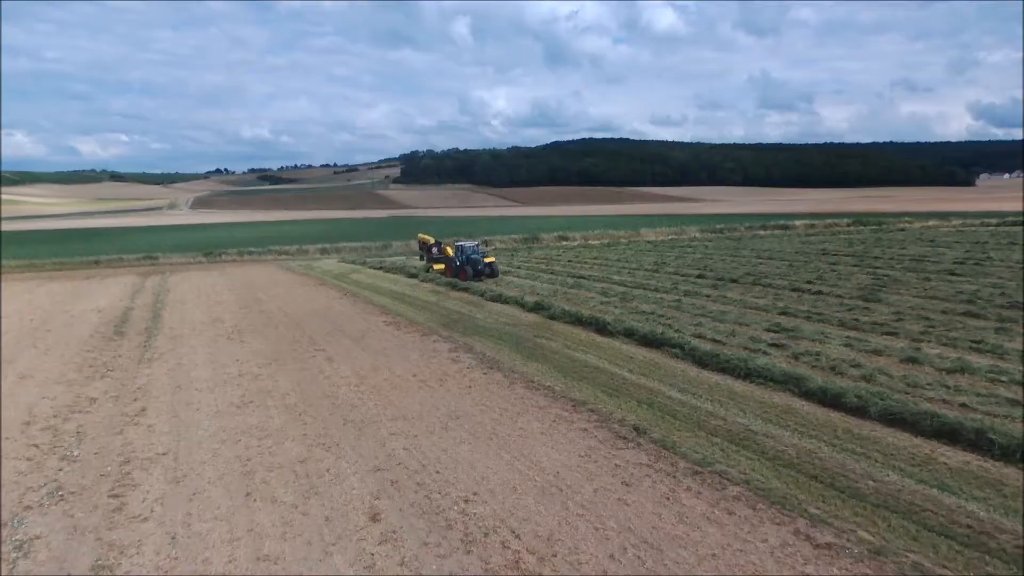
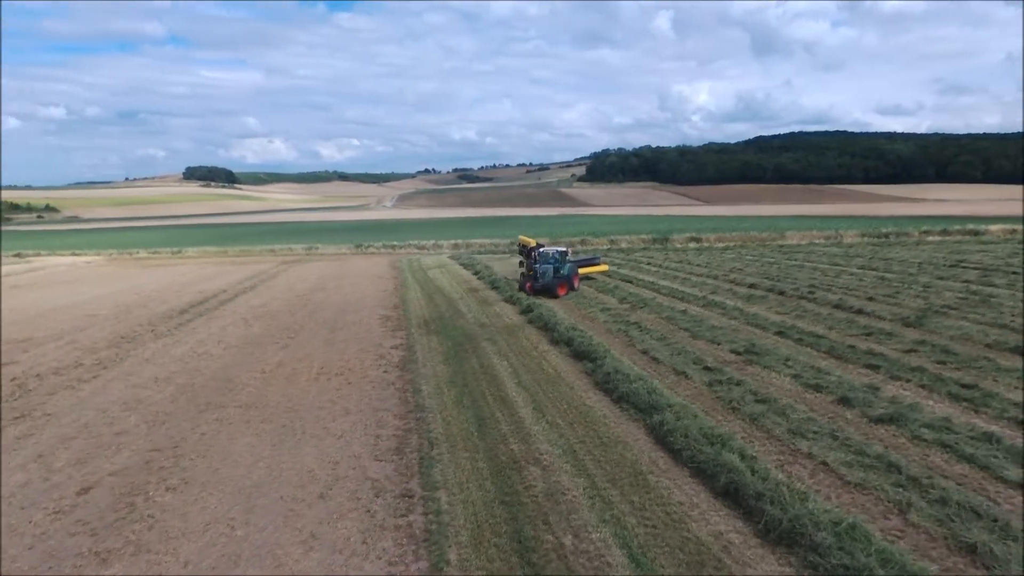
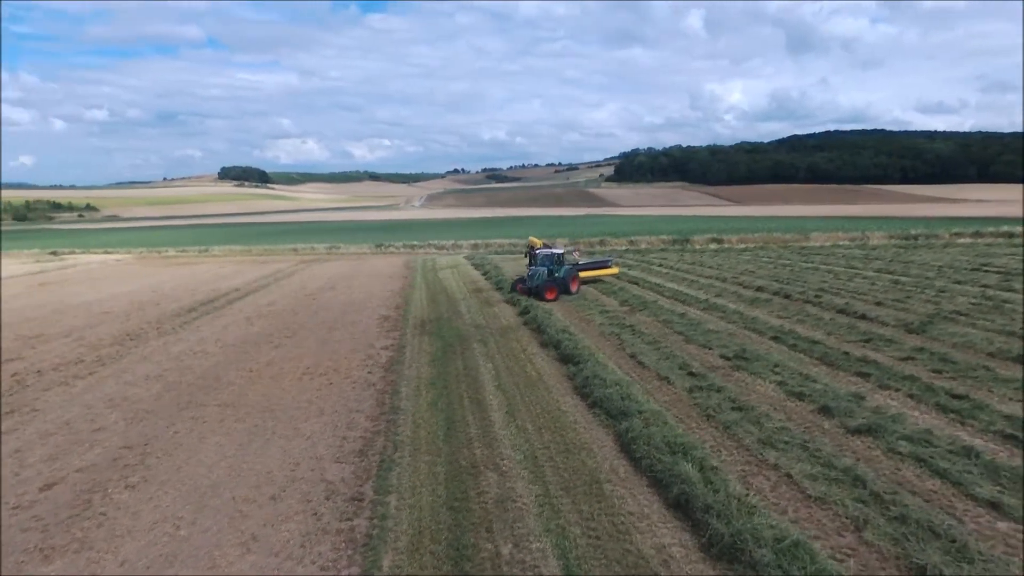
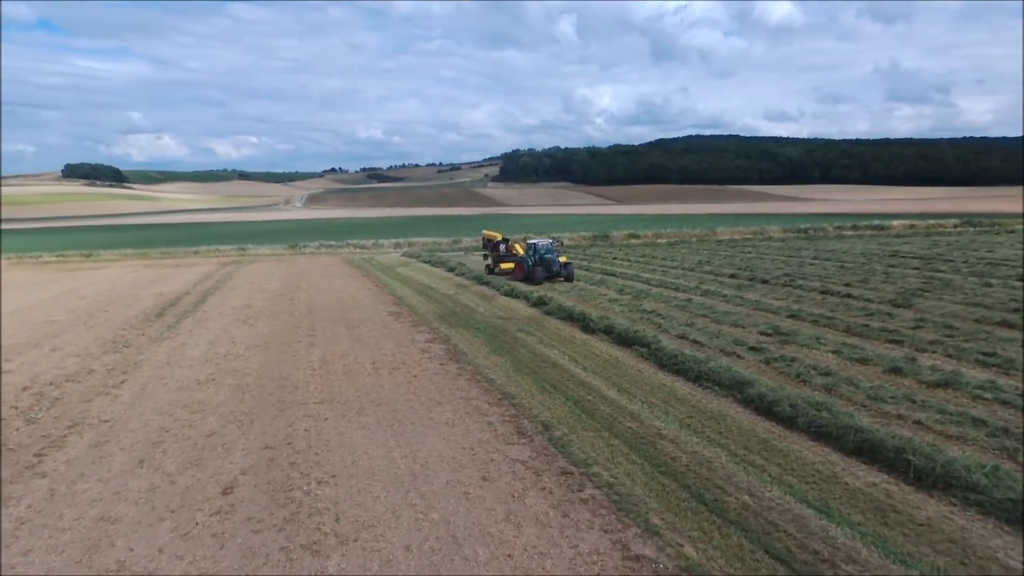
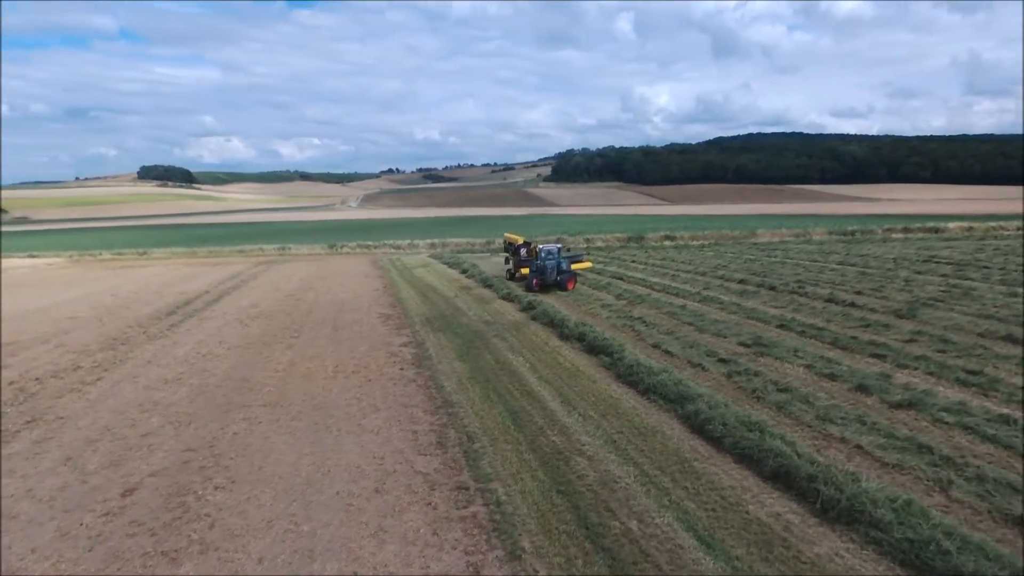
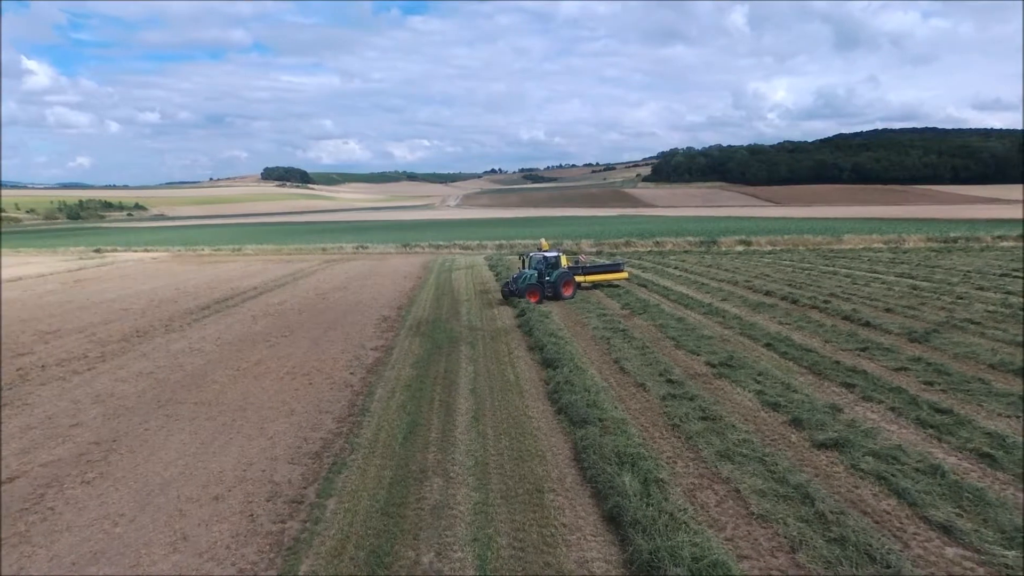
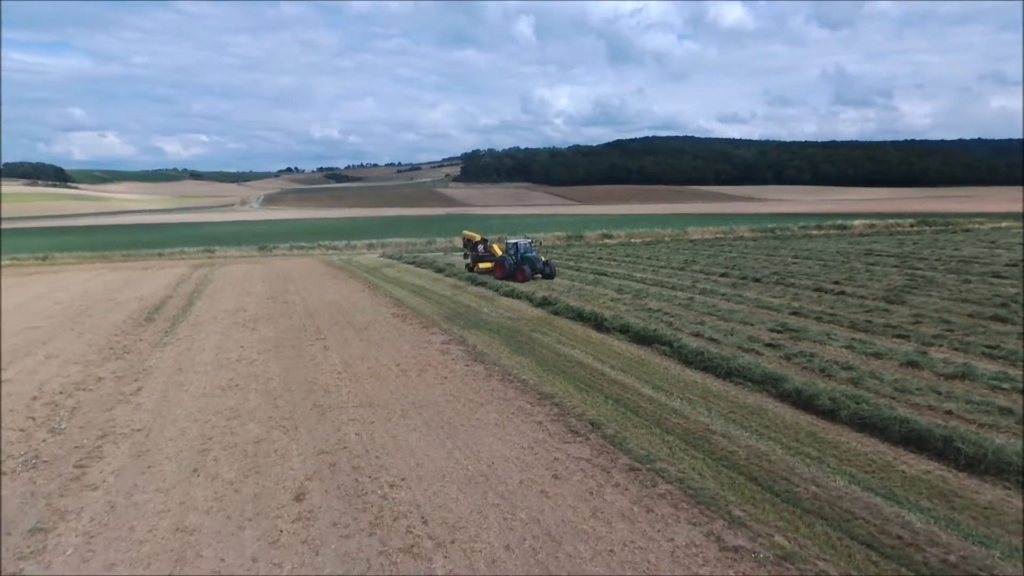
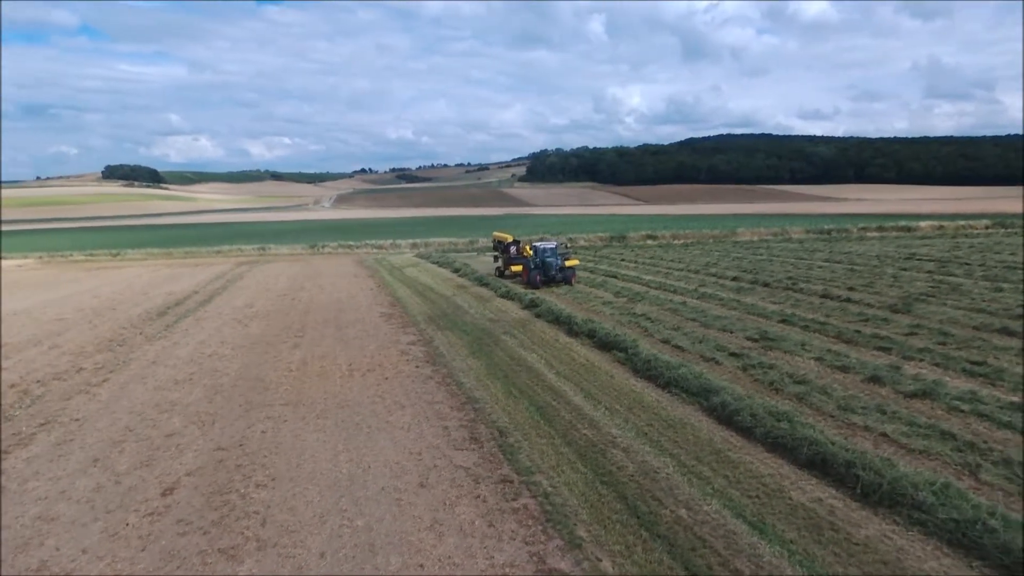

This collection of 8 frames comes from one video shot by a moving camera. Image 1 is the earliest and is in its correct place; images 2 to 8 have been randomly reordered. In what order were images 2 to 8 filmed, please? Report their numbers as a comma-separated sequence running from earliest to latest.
7, 4, 8, 5, 2, 3, 6
